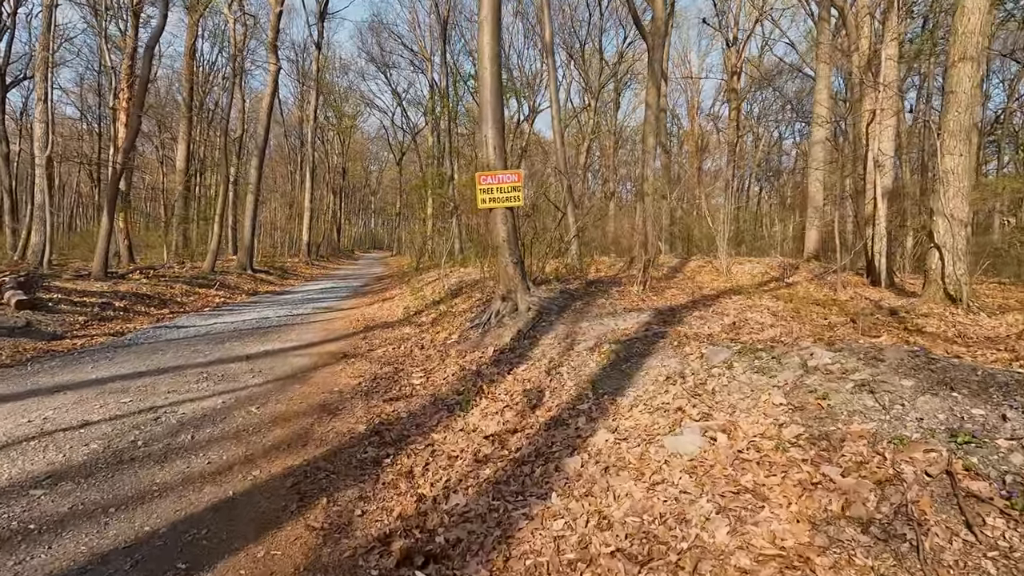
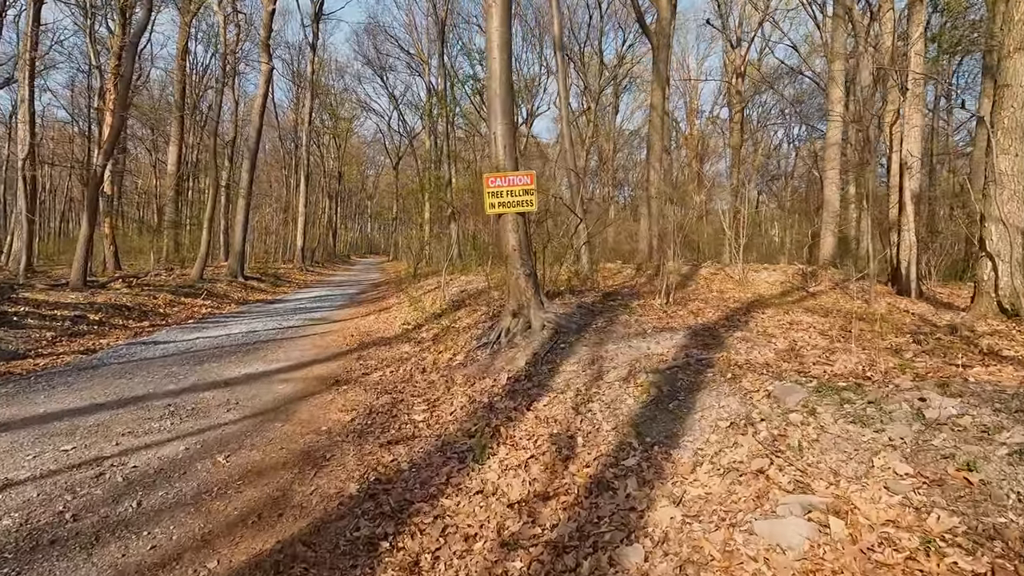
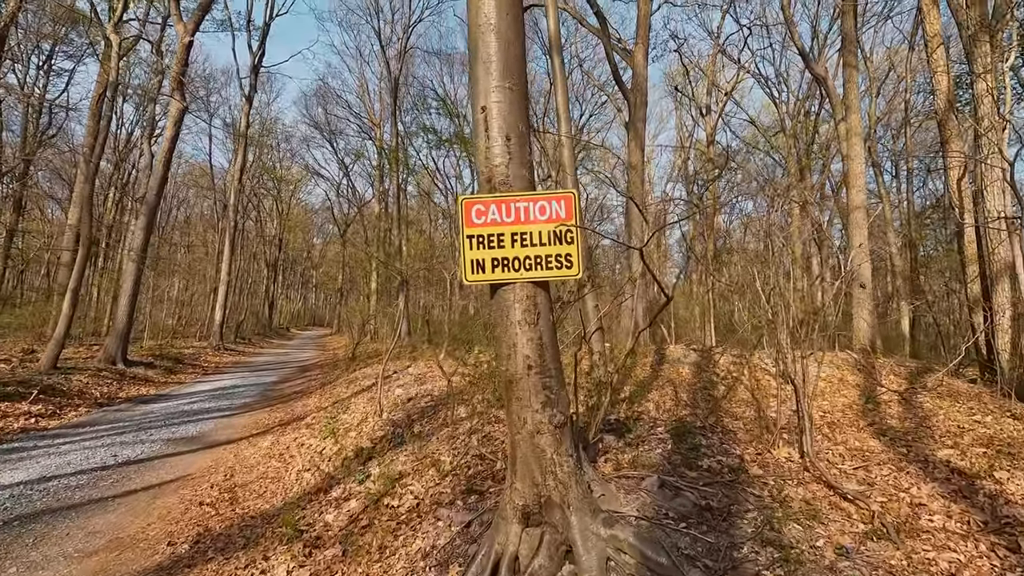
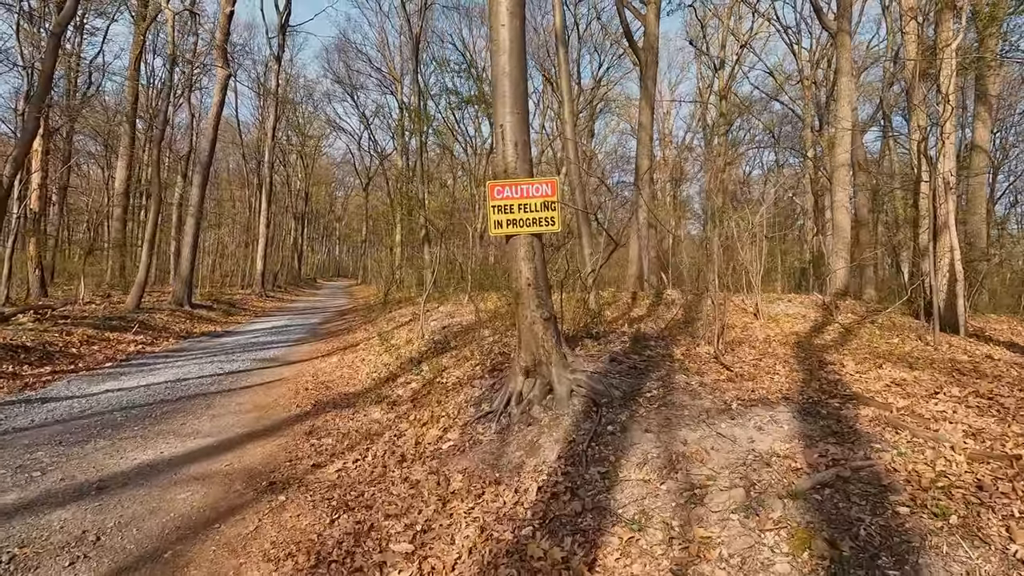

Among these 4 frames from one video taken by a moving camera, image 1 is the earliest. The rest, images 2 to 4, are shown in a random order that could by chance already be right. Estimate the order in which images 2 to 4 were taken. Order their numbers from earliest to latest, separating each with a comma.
2, 4, 3
